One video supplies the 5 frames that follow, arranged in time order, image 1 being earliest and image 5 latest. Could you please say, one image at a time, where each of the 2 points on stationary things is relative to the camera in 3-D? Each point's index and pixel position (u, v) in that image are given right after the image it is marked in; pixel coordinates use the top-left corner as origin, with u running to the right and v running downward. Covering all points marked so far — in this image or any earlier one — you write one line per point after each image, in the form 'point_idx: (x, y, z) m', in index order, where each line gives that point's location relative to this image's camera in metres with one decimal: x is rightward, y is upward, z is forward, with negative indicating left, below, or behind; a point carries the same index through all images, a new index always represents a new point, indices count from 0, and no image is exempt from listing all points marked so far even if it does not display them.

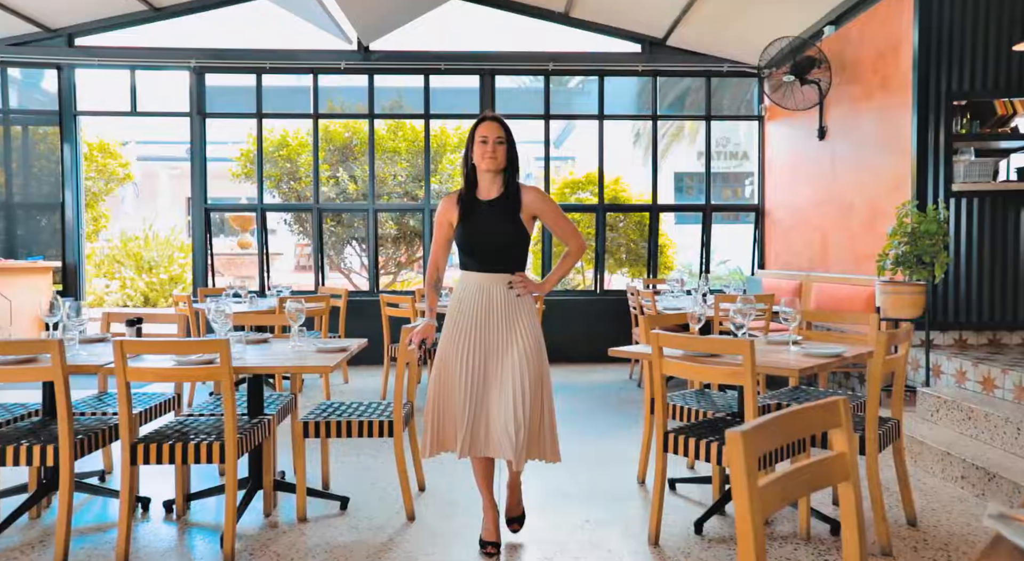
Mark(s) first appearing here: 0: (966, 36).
0: (+3.6, +2.0, +4.8) m
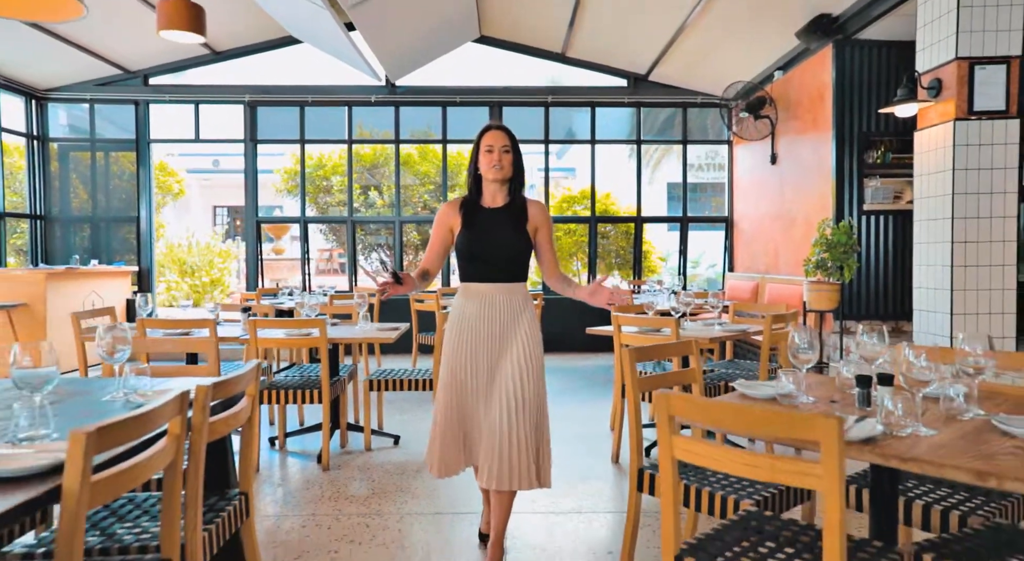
0: (+3.7, +2.0, +6.0) m
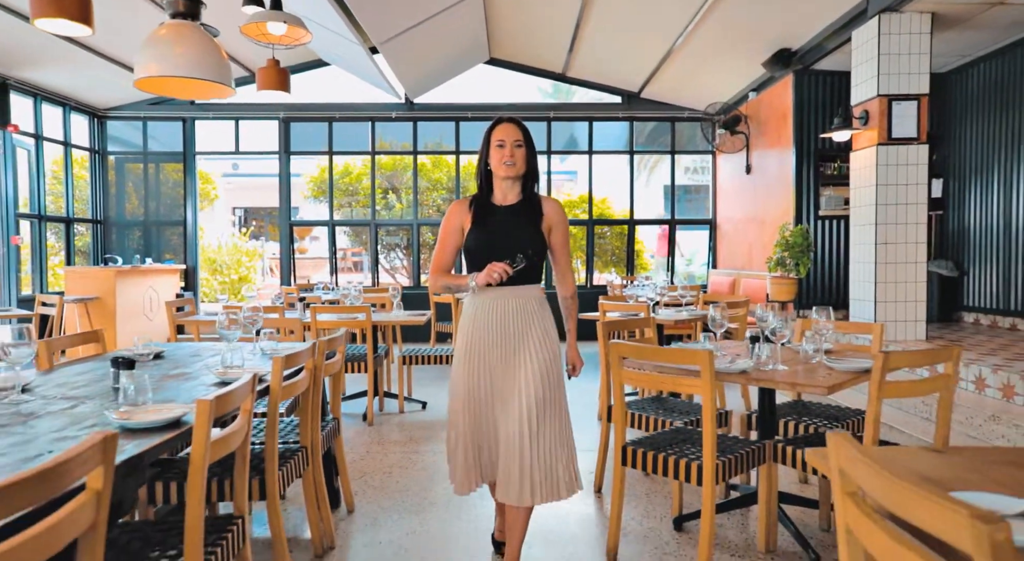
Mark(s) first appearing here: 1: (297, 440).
0: (+3.7, +2.0, +7.0) m
1: (-1.0, -0.8, +2.9) m
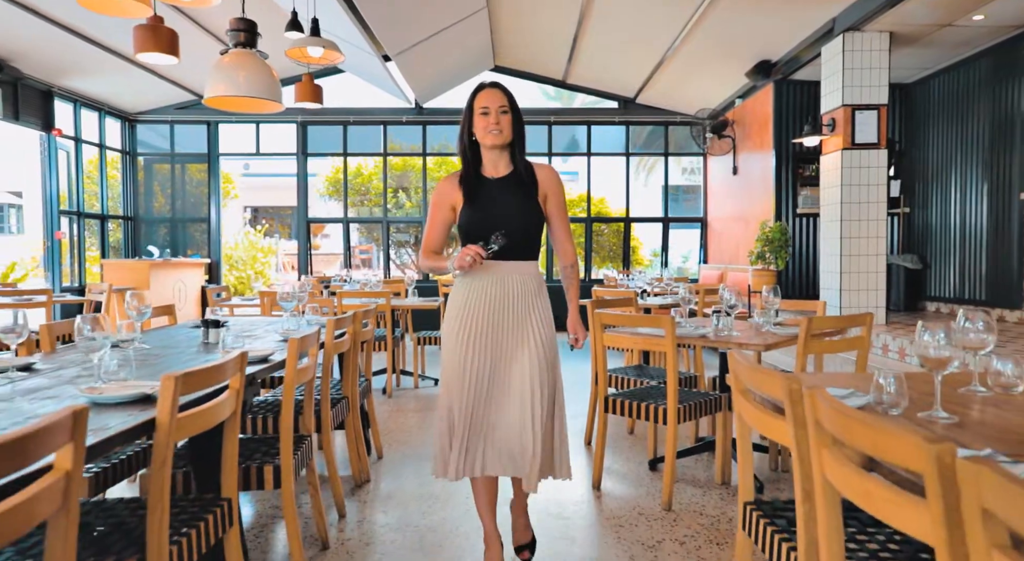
0: (+3.8, +2.1, +7.6) m
1: (-1.0, -0.7, +3.5) m
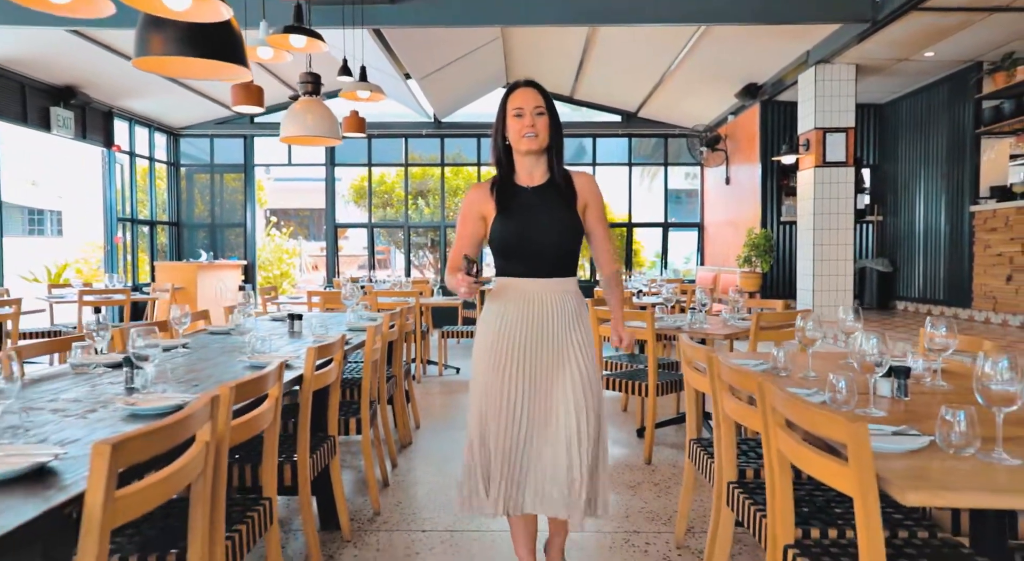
0: (+3.9, +2.1, +8.4) m
1: (-0.9, -0.7, +4.4) m
